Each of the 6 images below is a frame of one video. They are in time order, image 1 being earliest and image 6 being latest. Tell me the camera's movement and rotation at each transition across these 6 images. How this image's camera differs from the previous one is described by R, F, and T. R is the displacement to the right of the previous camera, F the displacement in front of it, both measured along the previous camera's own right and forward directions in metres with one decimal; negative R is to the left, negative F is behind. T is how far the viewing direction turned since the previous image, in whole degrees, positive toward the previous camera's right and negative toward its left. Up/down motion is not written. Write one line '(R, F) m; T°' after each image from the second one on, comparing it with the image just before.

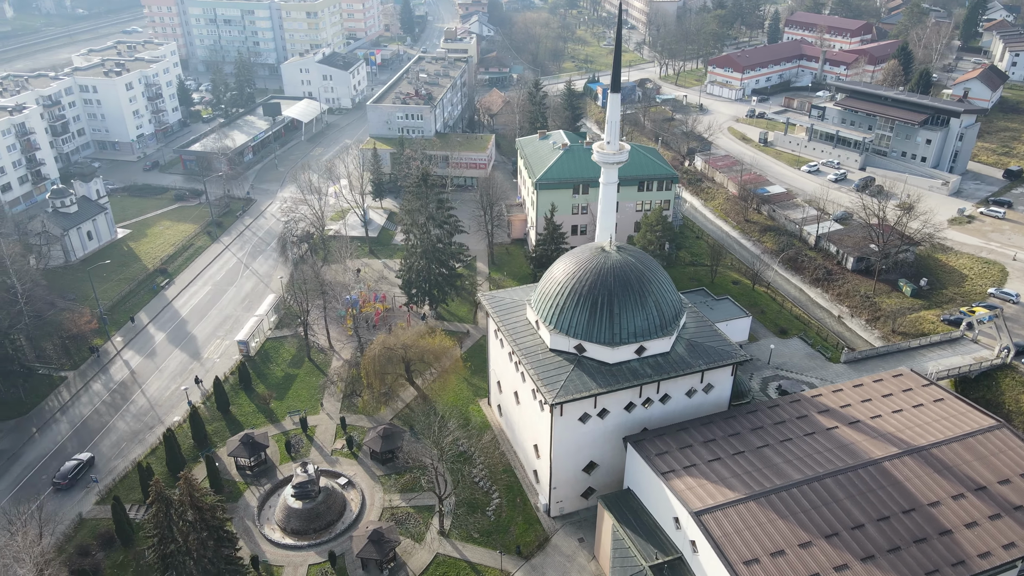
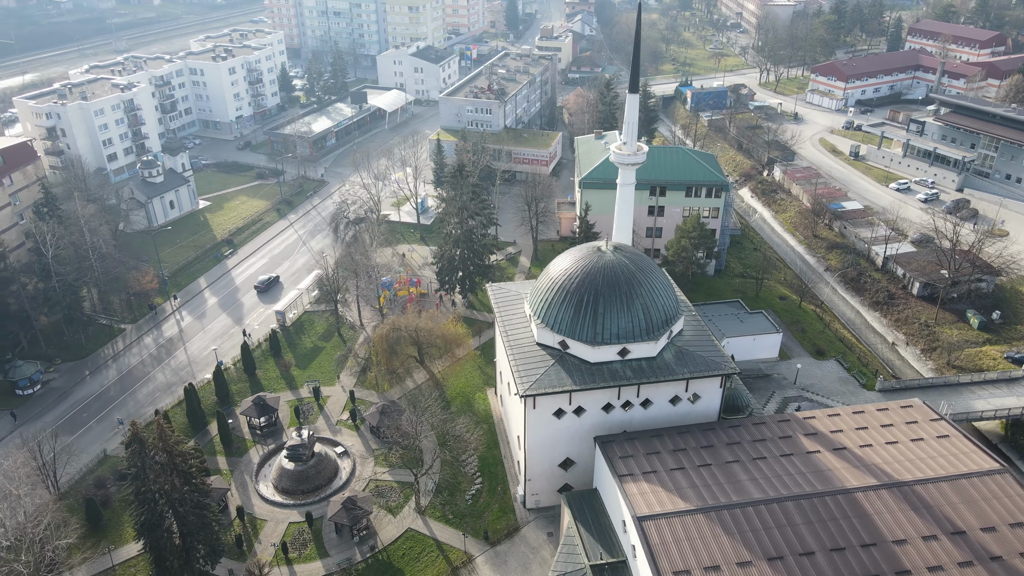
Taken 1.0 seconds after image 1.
(+6.5, -0.2) m; -9°
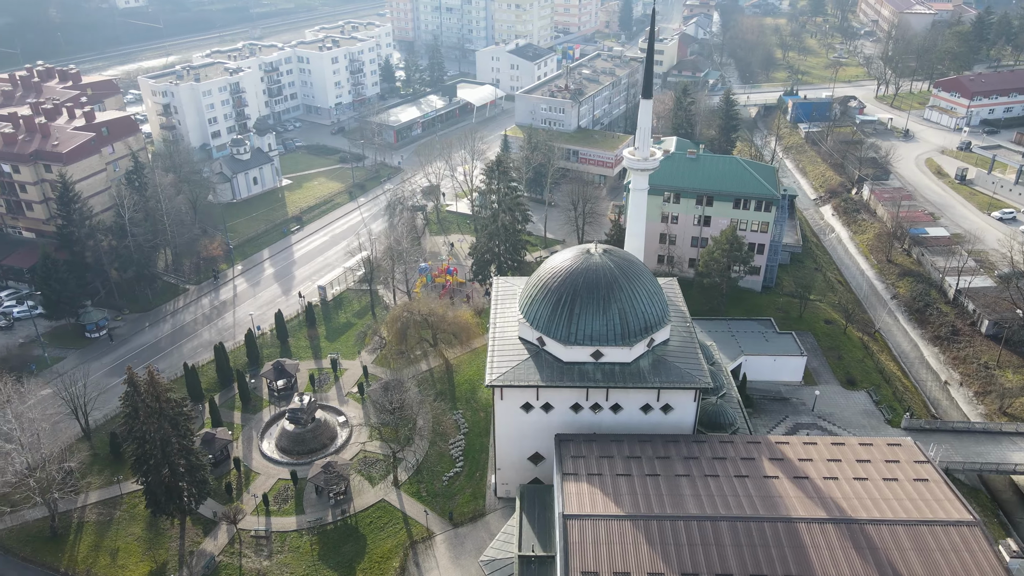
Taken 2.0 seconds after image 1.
(+7.6, -0.5) m; -10°
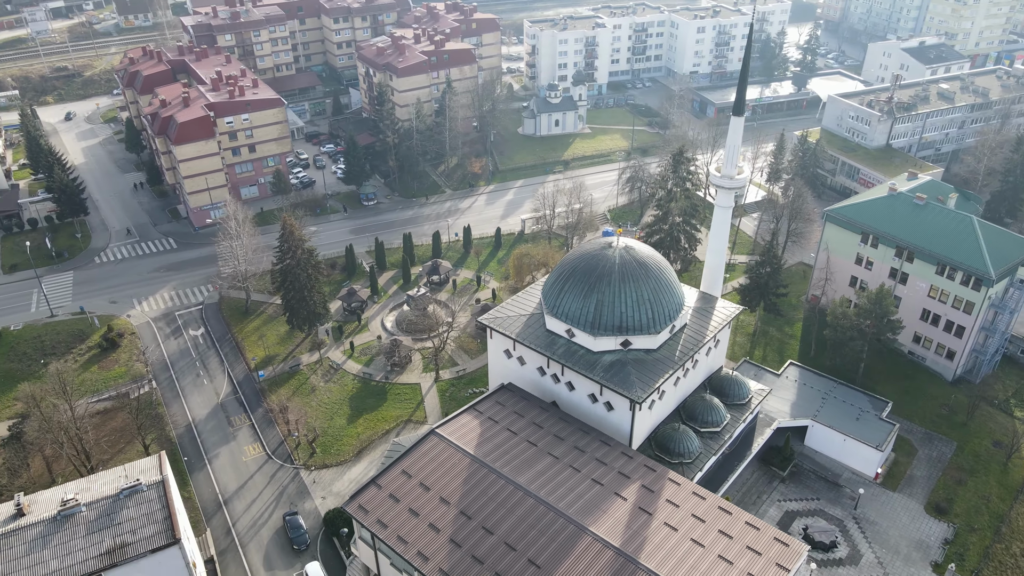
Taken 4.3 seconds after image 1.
(+23.8, +2.1) m; -33°
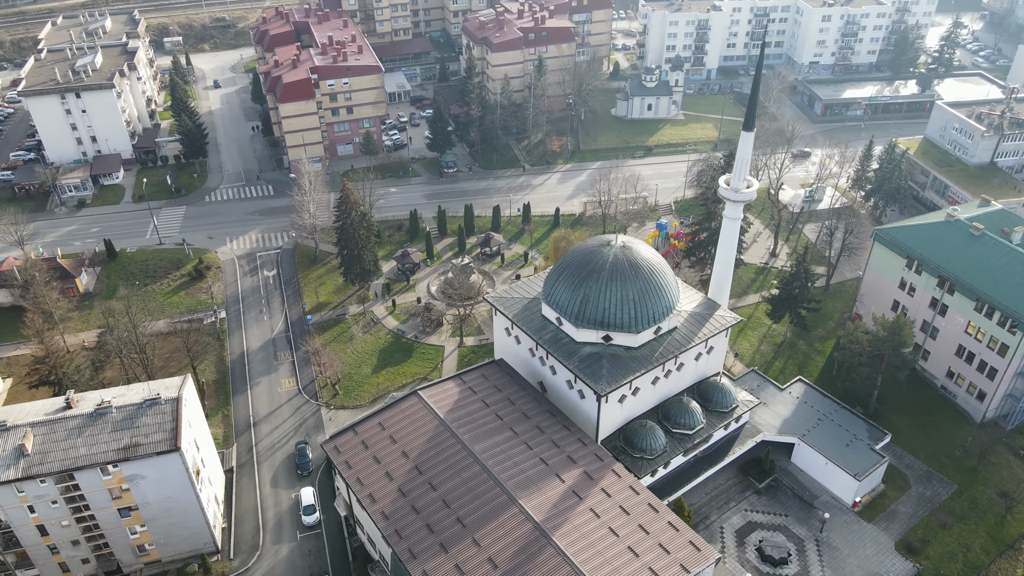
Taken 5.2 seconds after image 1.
(+8.6, -2.3) m; -11°
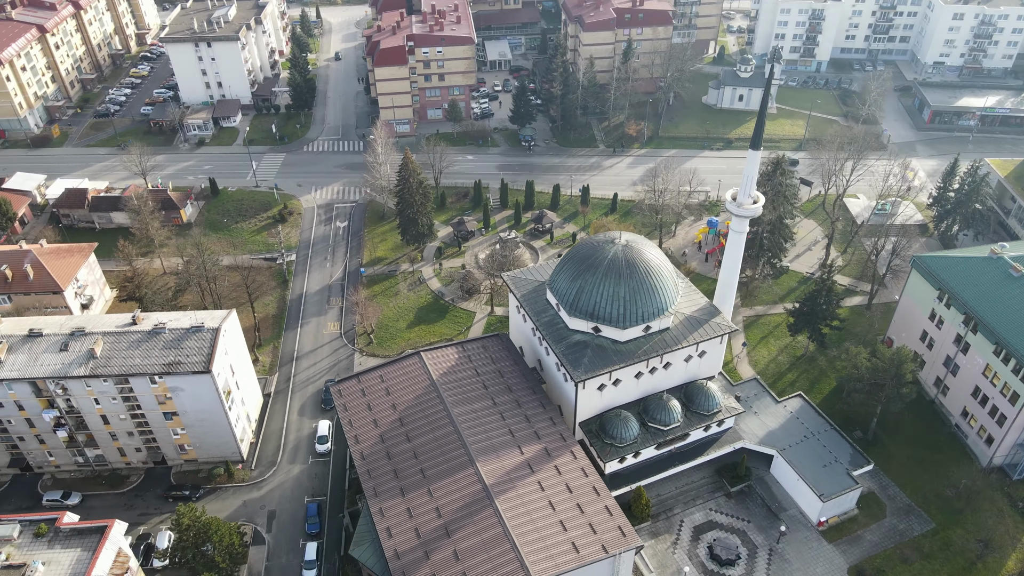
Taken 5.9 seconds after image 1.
(+7.9, -3.0) m; -10°
